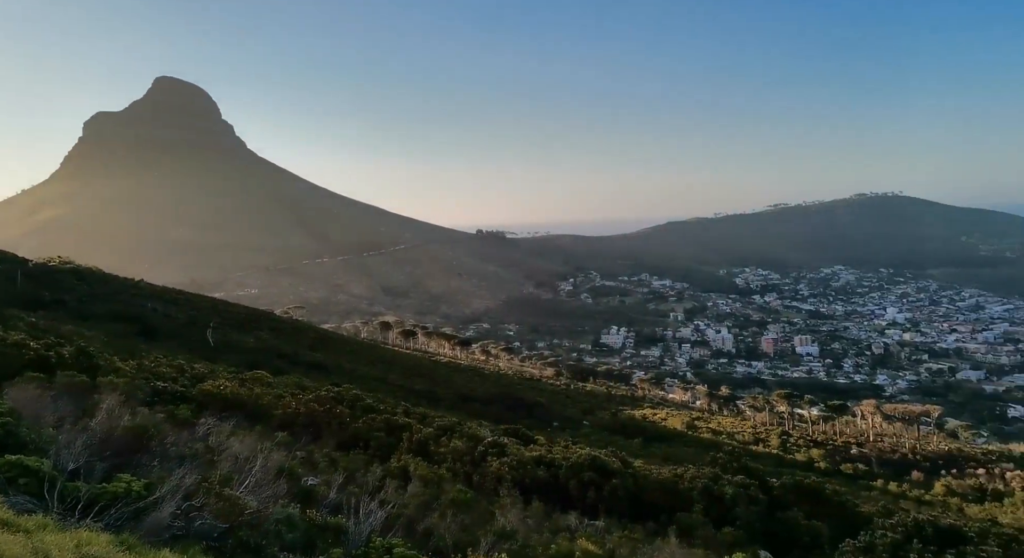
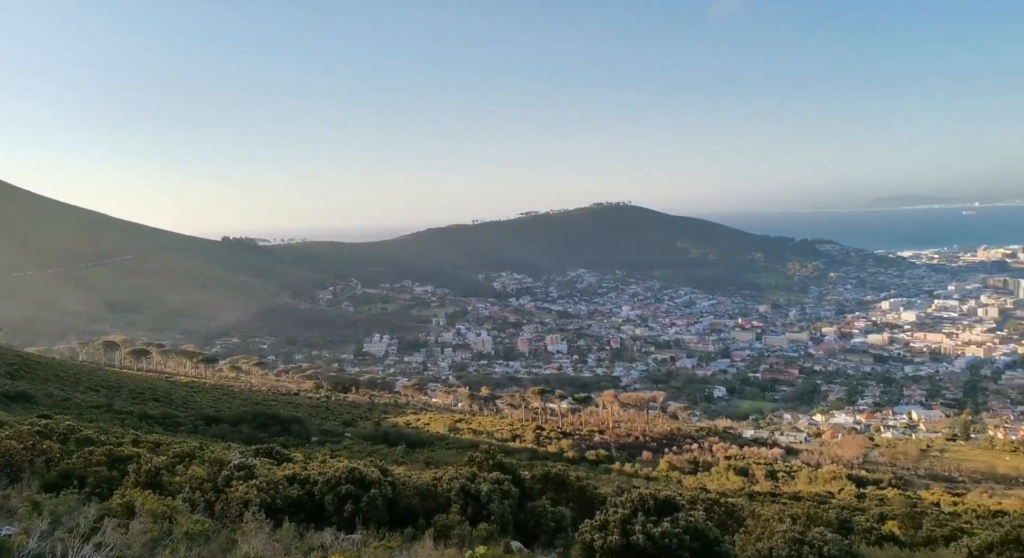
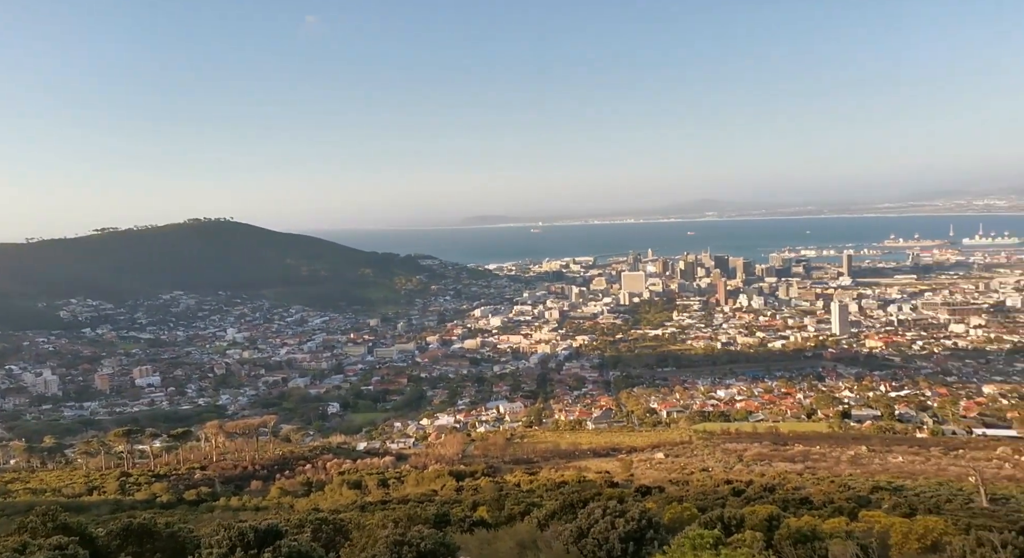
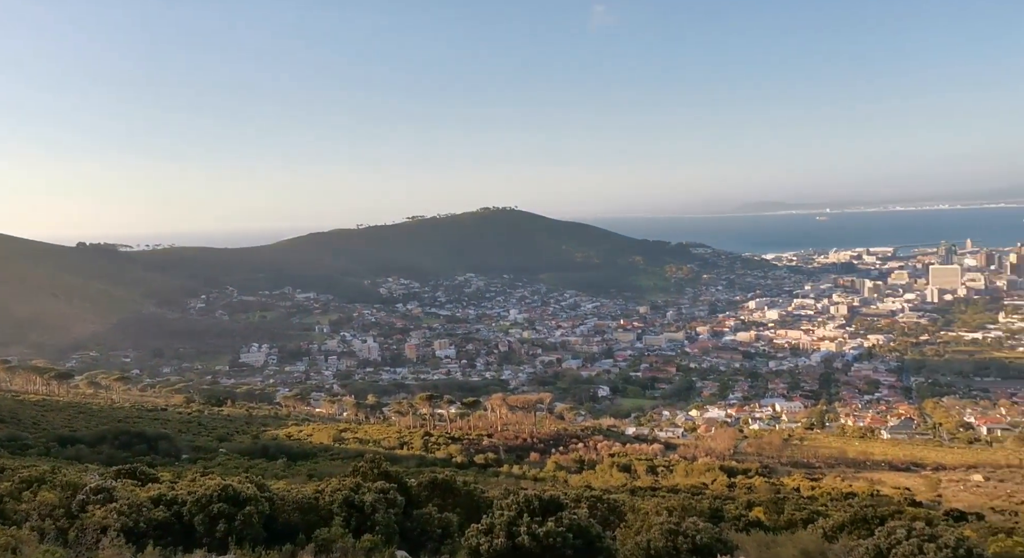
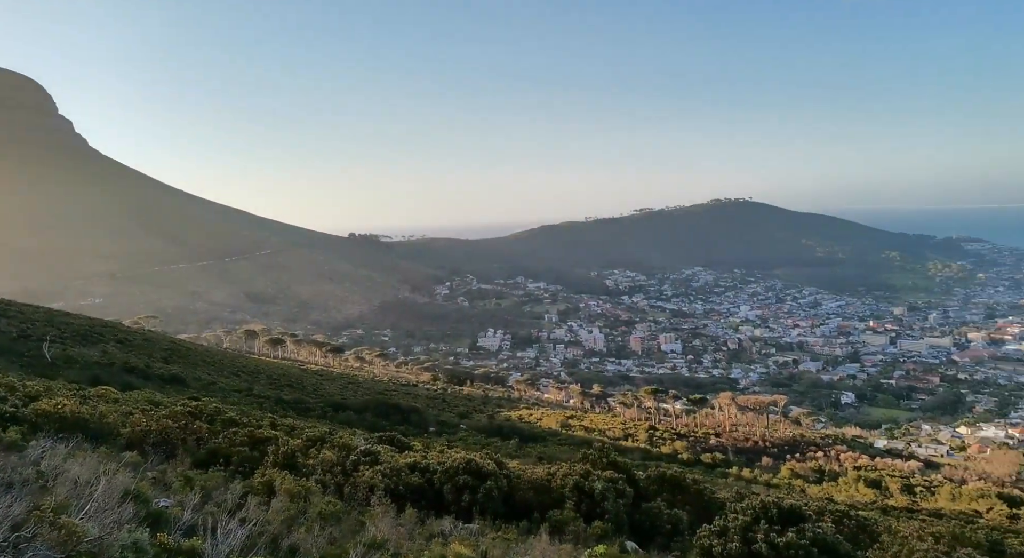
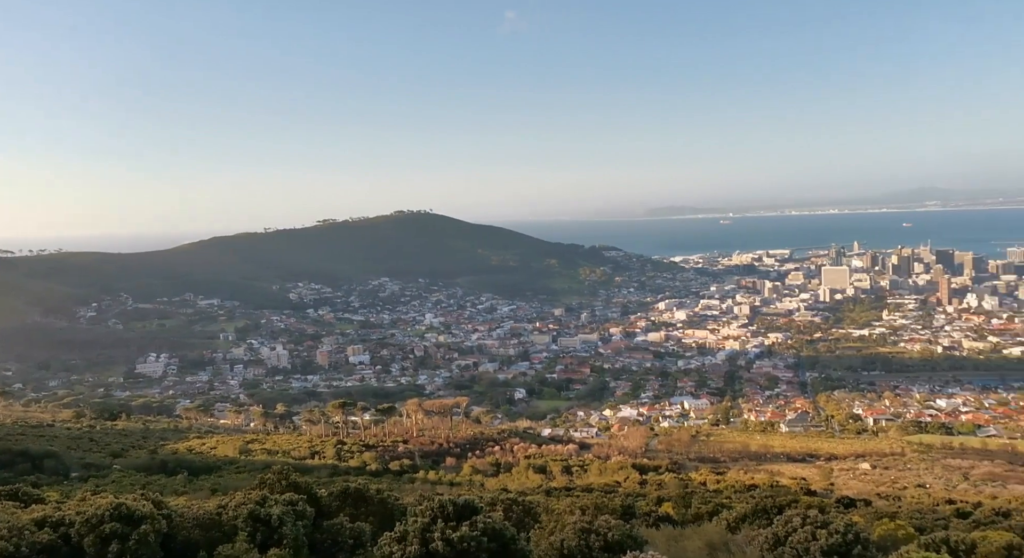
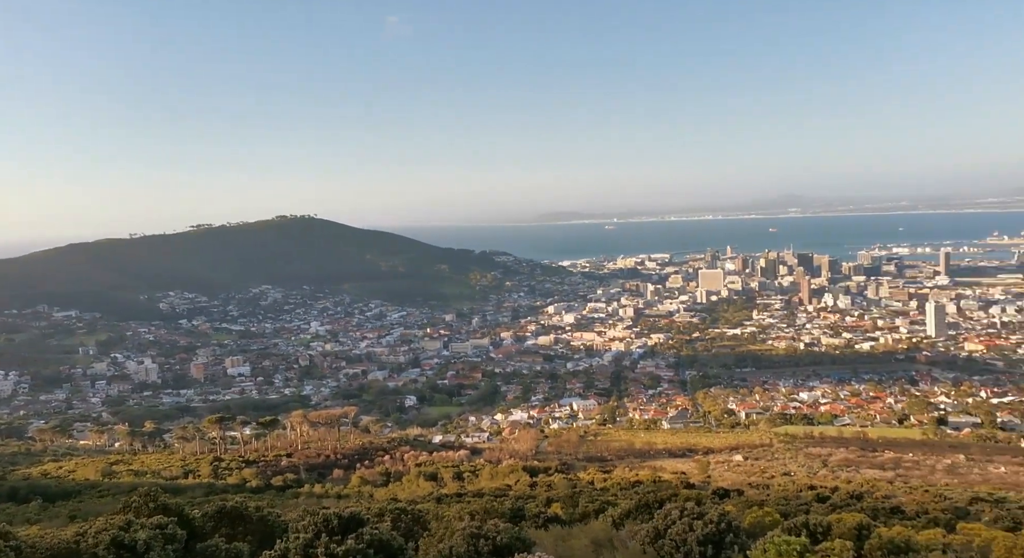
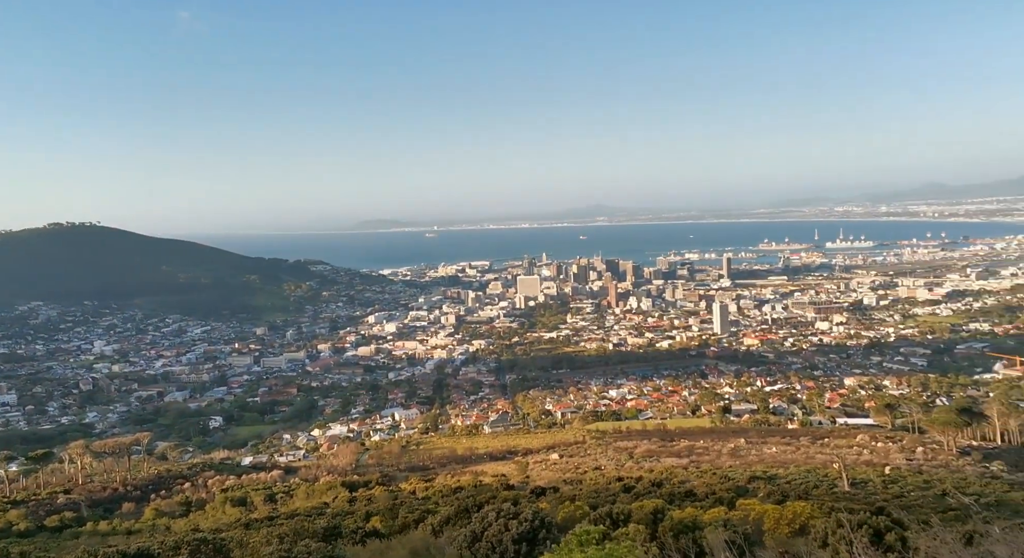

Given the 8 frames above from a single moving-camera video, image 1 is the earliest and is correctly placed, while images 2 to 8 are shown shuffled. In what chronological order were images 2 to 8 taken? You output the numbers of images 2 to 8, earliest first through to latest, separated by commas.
5, 2, 4, 6, 7, 3, 8
